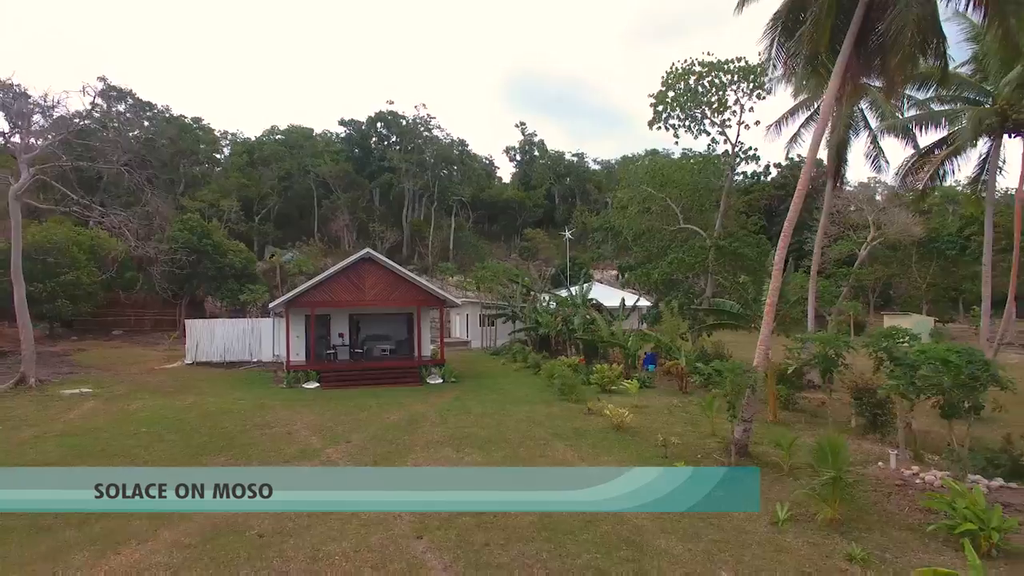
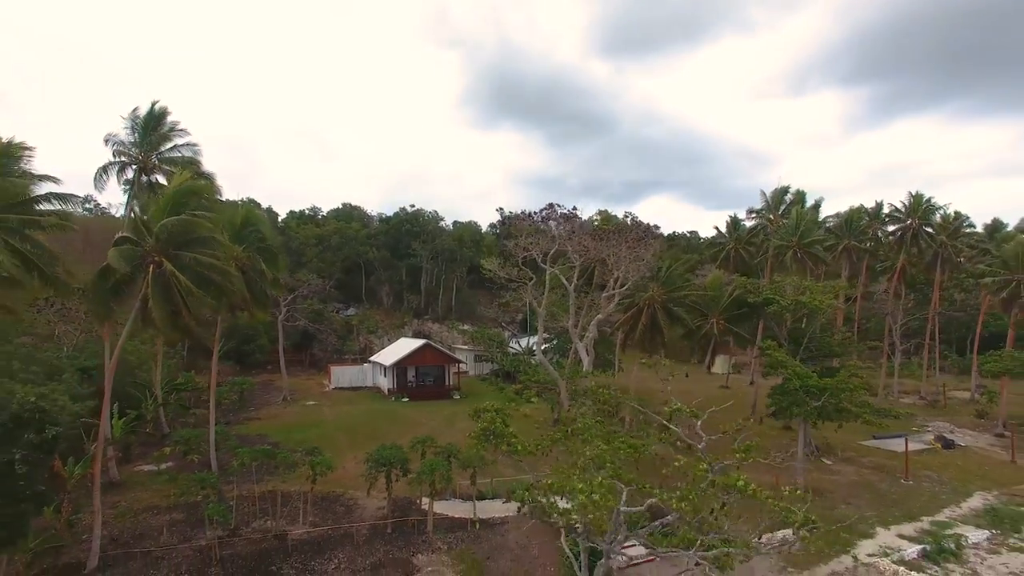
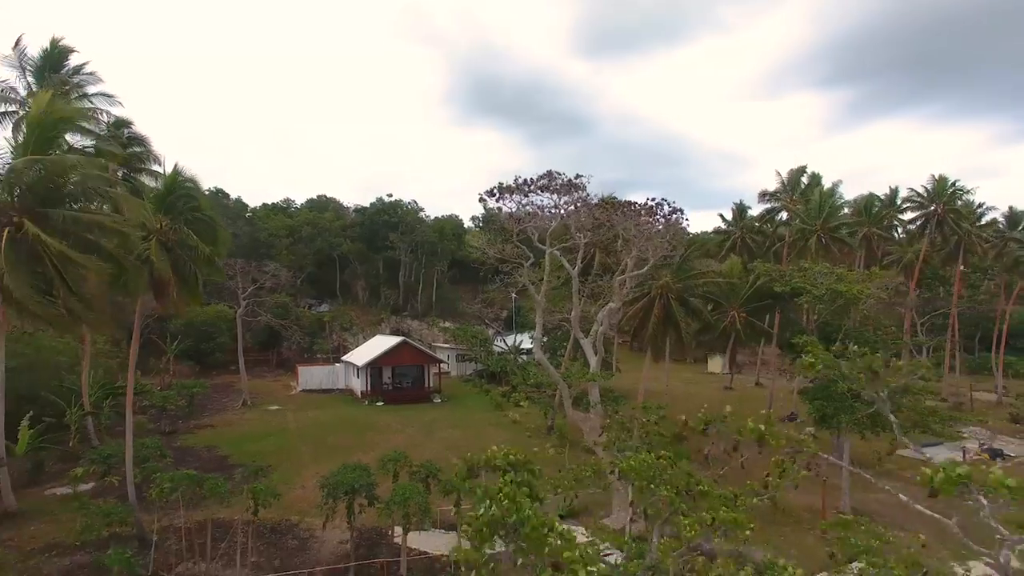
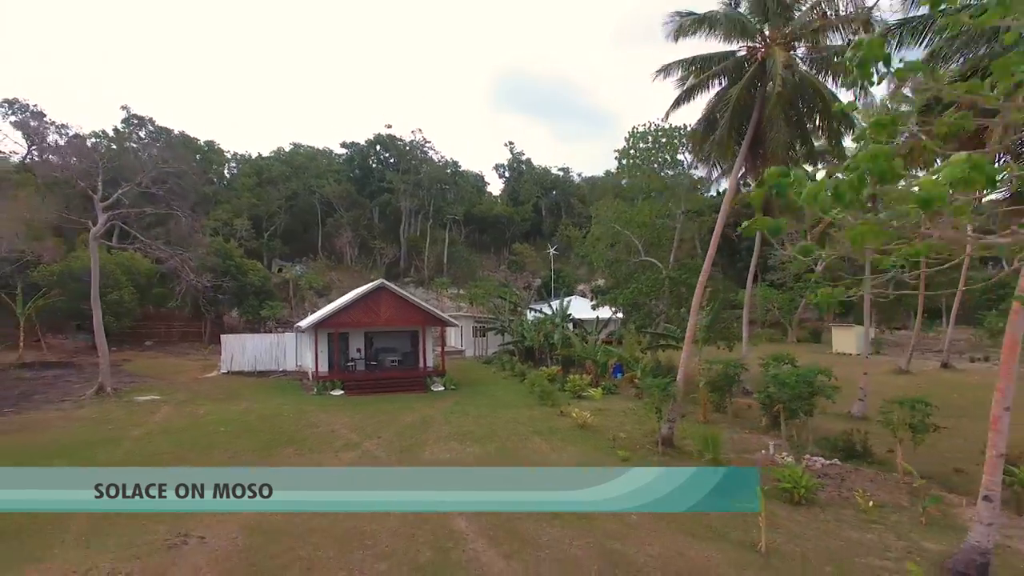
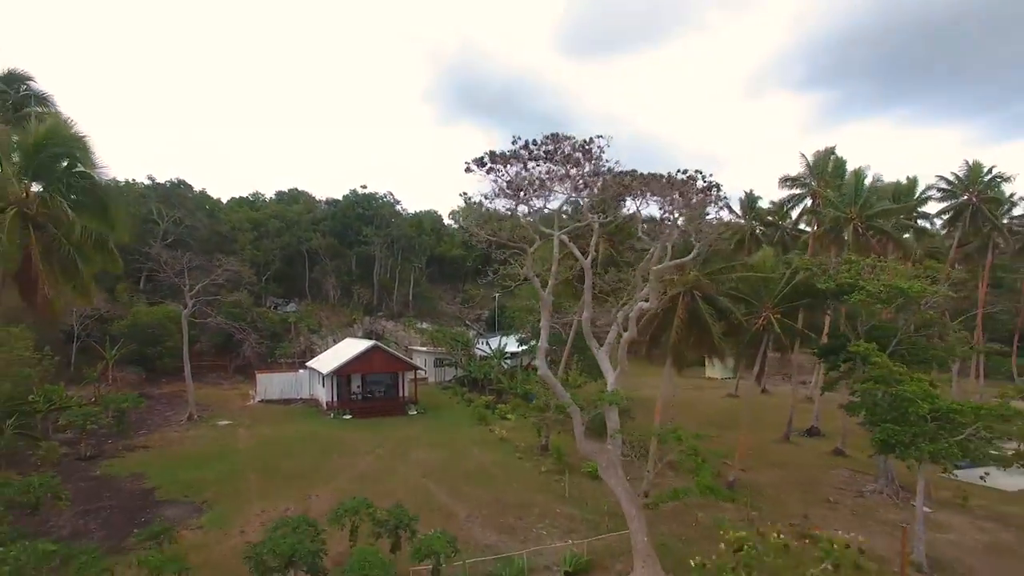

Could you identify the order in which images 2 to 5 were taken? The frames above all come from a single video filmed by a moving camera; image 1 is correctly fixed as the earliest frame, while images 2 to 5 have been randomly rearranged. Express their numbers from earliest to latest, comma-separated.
4, 5, 3, 2
